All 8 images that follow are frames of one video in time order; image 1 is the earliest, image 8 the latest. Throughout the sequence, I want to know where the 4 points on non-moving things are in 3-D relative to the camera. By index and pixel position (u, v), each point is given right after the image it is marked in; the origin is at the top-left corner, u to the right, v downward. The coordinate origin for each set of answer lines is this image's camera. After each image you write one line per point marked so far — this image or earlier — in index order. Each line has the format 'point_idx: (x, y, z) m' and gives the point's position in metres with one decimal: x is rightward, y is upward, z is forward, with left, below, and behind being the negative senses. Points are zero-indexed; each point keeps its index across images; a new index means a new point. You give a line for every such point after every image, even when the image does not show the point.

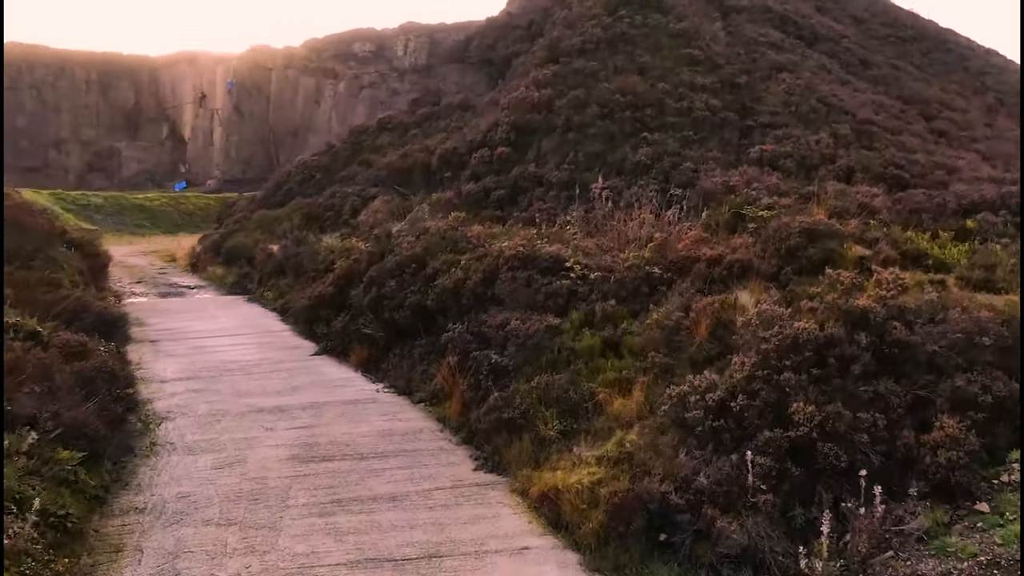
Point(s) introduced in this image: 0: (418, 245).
0: (-1.3, +0.5, +12.3) m
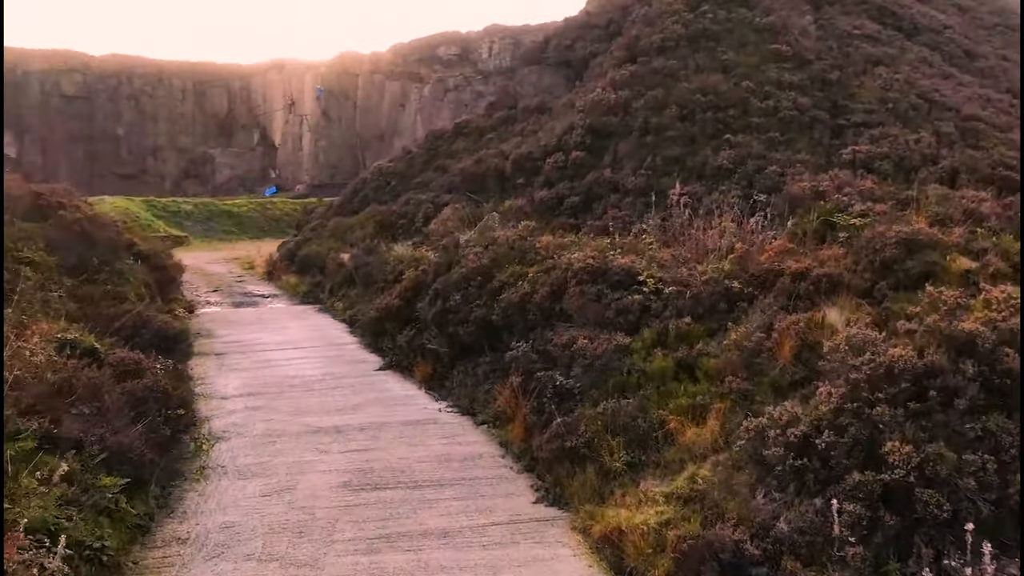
0: (-0.3, +0.4, +11.8) m
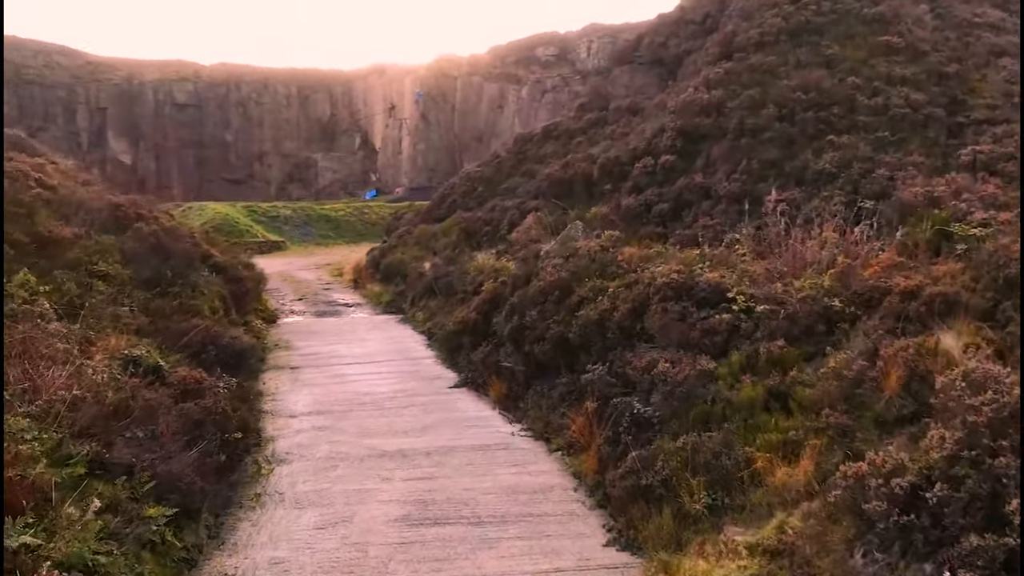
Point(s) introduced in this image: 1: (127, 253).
0: (+0.6, +0.2, +11.1) m
1: (-4.7, +0.4, +11.2) m
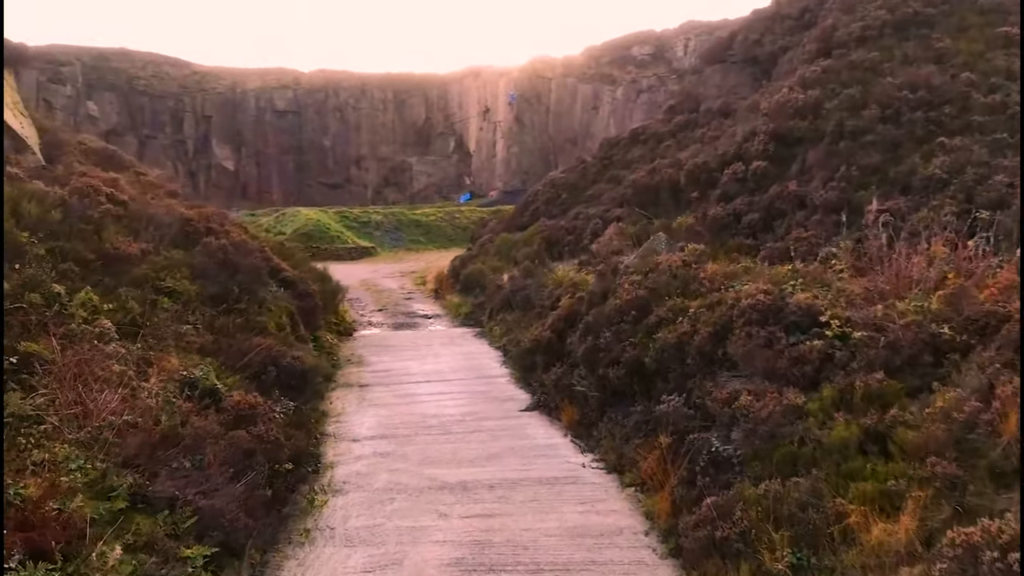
0: (+1.5, 0.0, +10.4) m
1: (-3.8, +0.2, +11.0) m
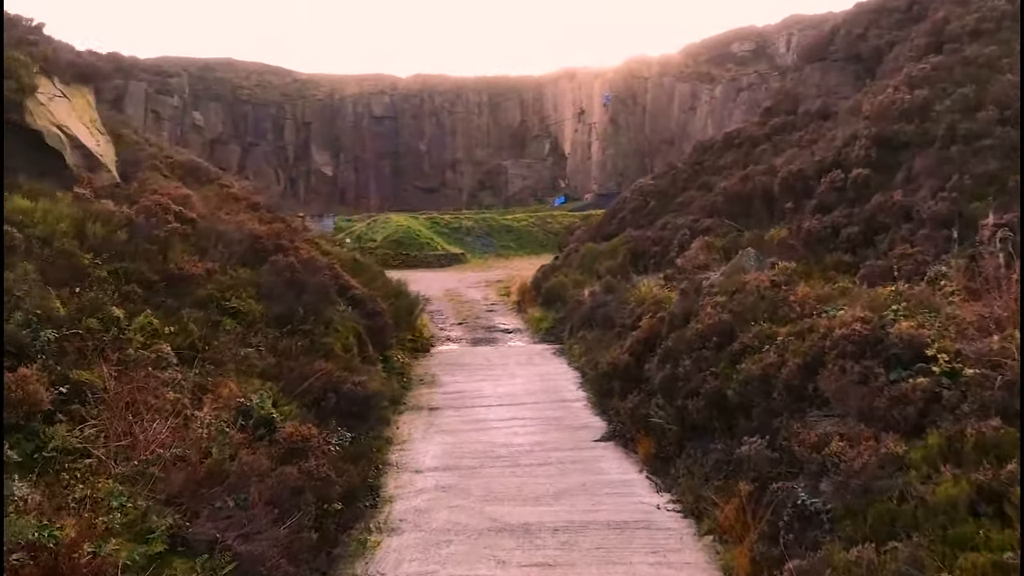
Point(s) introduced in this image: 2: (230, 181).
0: (+2.2, -0.2, +9.6) m
1: (-2.9, 0.0, +10.8) m
2: (-5.7, +2.1, +18.7) m
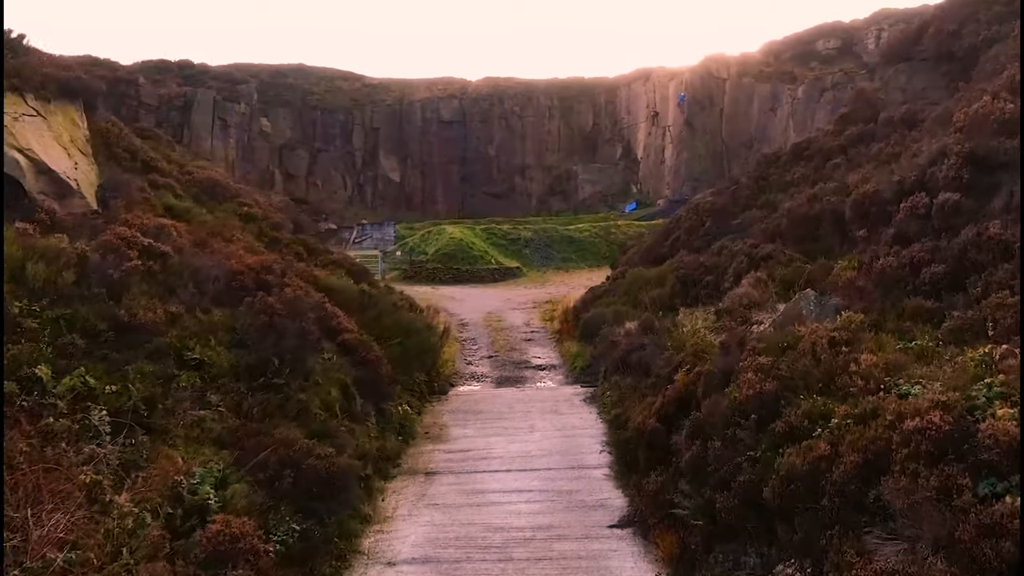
0: (+2.2, -0.7, +7.8) m
1: (-2.8, -0.5, +9.4) m
2: (-4.9, +1.7, +17.6) m
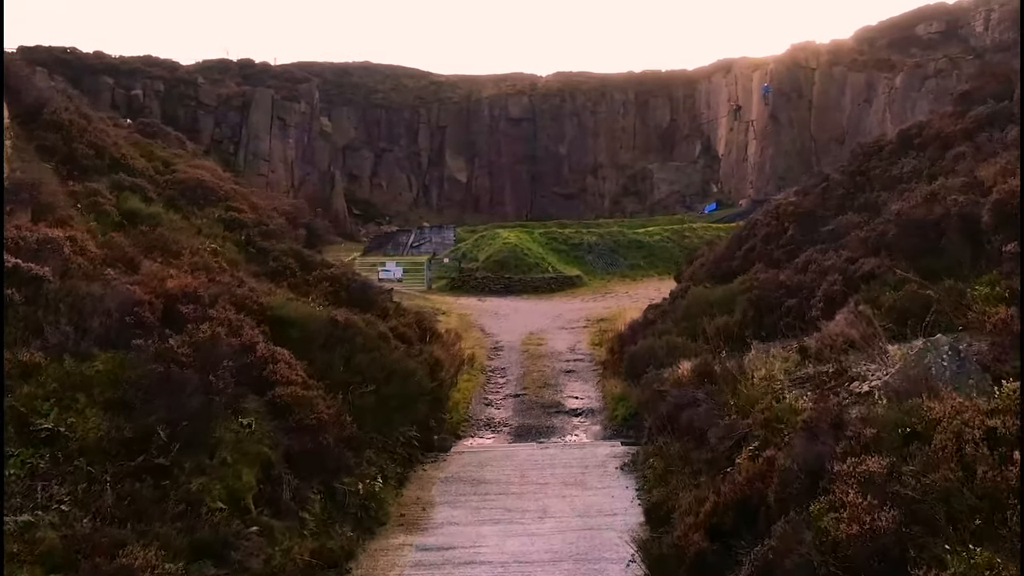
0: (+1.9, -1.0, +4.7) m
1: (-2.9, -0.8, +6.8) m
2: (-4.3, +1.4, +15.1) m
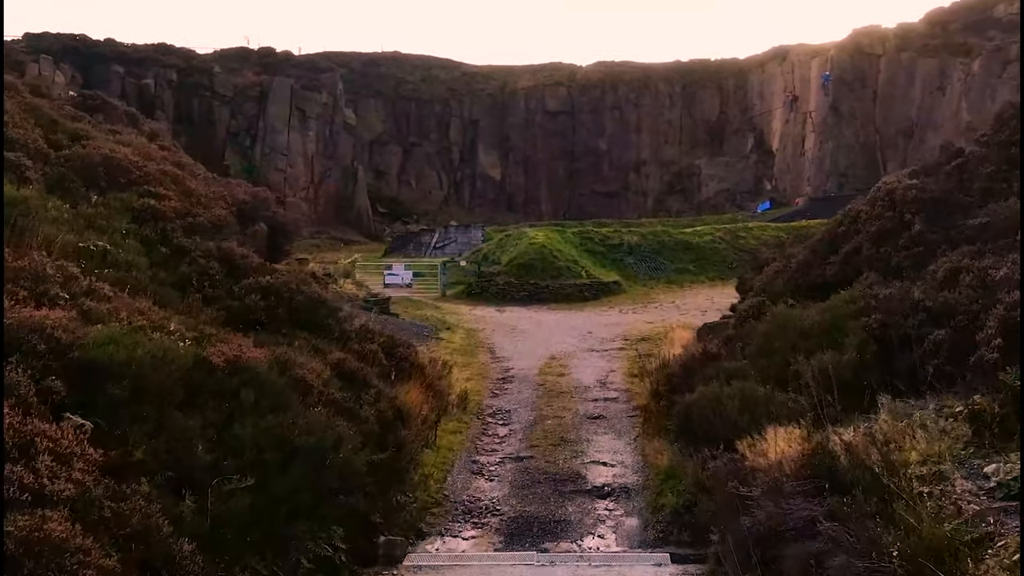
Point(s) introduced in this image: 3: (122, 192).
0: (+1.6, -1.2, +1.0) m
1: (-3.2, -0.9, +3.3) m
2: (-4.1, +1.3, +11.6) m
3: (-4.3, +1.1, +10.3) m
